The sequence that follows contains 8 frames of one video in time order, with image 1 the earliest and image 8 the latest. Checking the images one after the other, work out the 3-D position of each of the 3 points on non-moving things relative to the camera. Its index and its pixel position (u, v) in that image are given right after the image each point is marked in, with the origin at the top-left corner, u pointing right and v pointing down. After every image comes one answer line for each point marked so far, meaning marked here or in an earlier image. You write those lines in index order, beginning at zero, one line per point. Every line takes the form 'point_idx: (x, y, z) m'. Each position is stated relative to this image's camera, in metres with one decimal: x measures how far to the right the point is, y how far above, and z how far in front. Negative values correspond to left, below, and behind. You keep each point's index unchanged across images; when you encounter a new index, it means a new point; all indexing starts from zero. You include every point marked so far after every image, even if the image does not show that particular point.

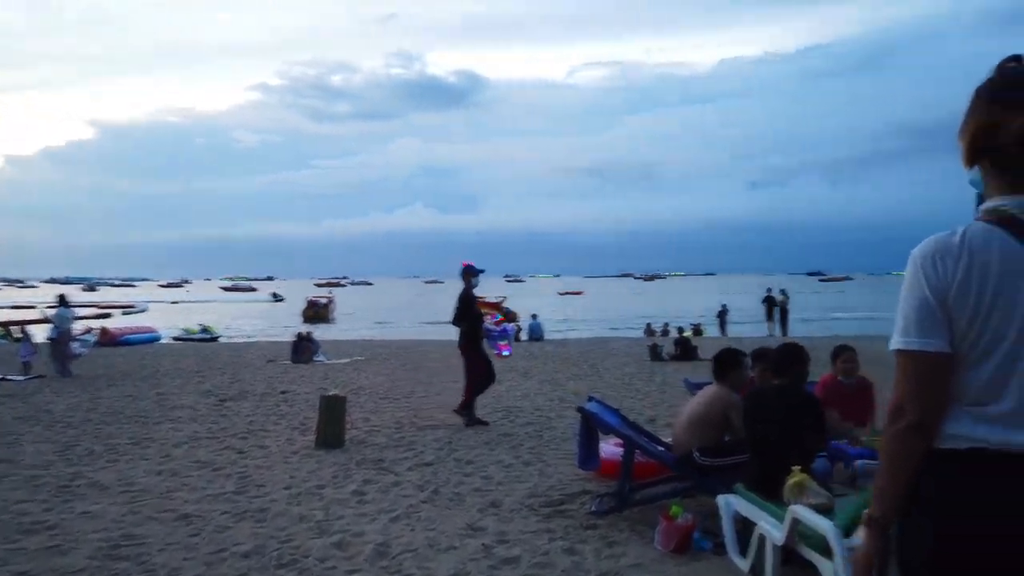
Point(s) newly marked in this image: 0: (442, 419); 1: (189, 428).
0: (-1.0, -1.8, +10.2) m
1: (-4.2, -1.8, +9.8) m
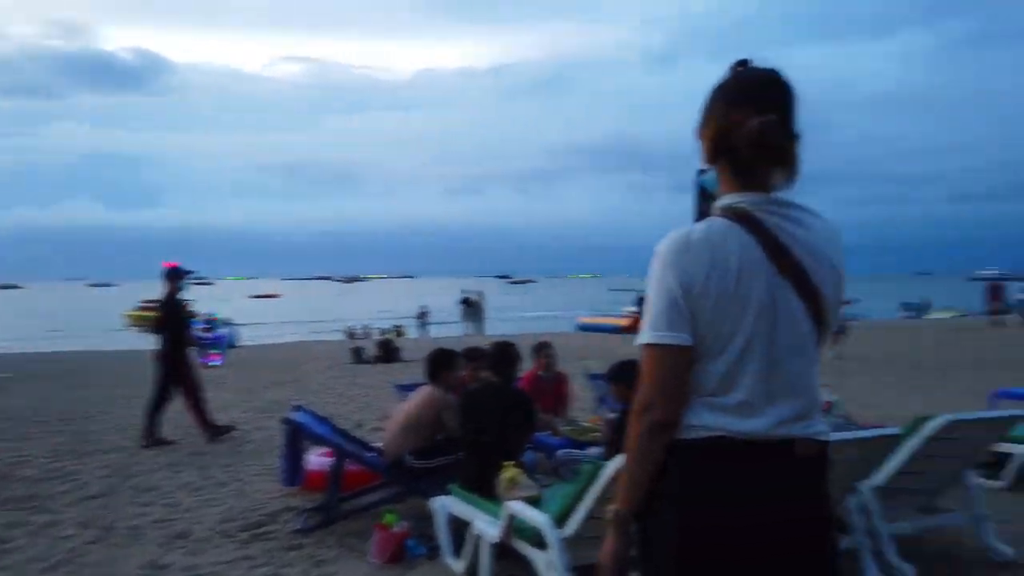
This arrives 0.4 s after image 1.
0: (-4.6, -1.8, +8.8) m
1: (-7.4, -1.8, +7.2) m
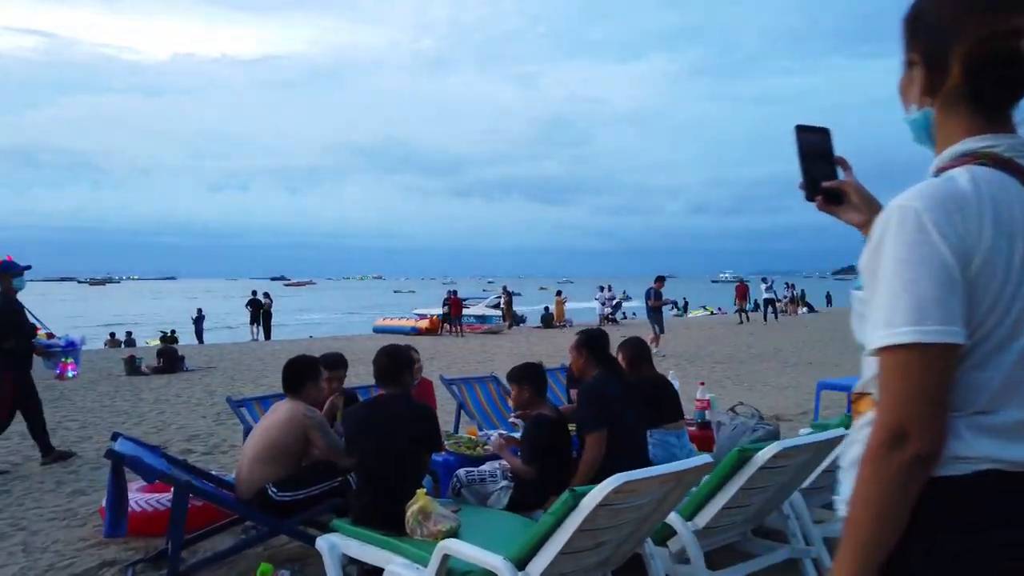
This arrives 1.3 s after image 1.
0: (-6.1, -1.8, +6.7) m
1: (-8.4, -1.8, +4.3) m
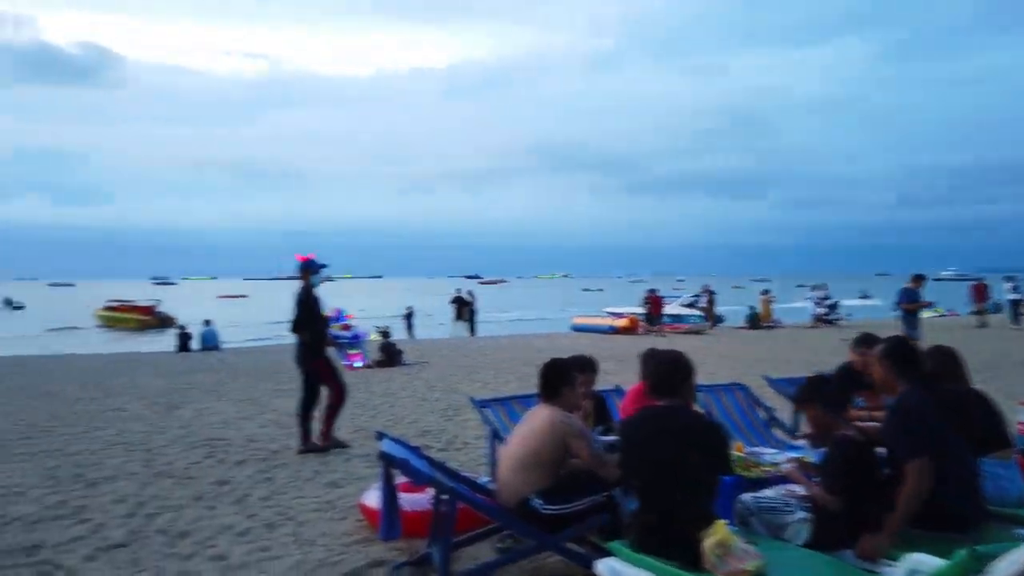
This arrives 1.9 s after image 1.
0: (-3.9, -1.8, +7.5) m
1: (-6.6, -1.8, +5.8) m
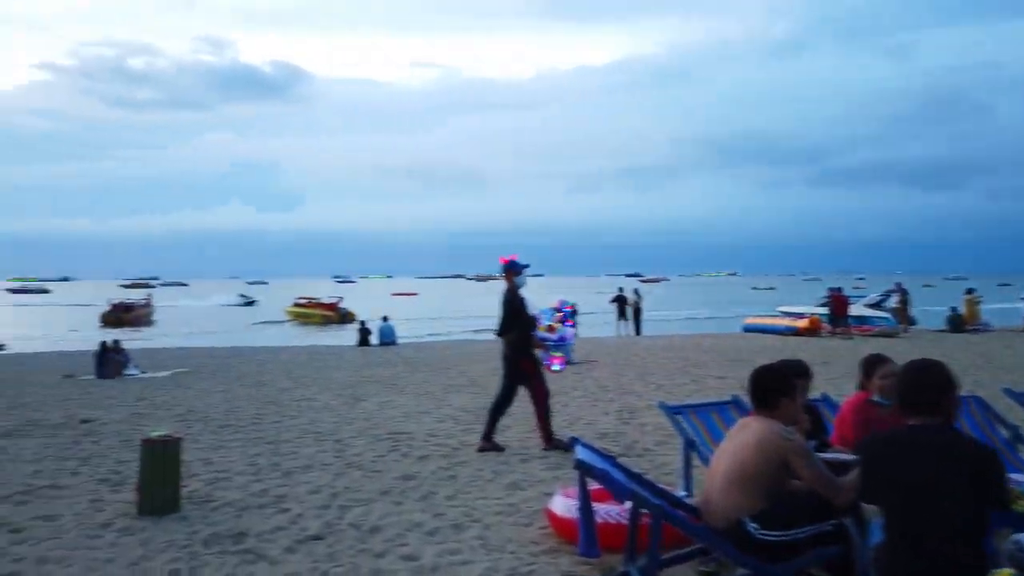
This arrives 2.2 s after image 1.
0: (-2.1, -1.7, +7.8) m
1: (-5.1, -1.7, +6.7) m
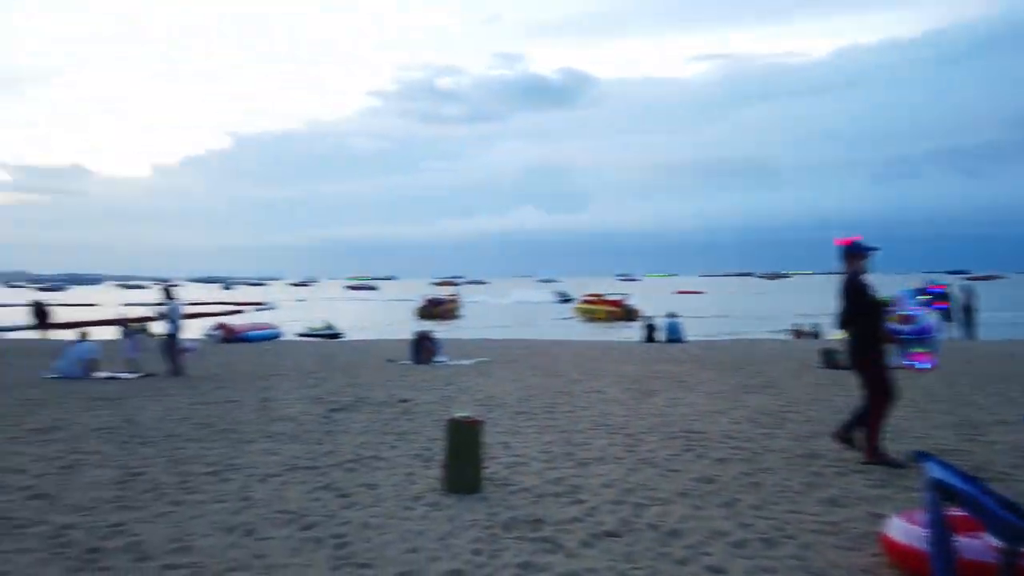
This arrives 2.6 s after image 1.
0: (+0.9, -1.6, +7.6) m
1: (-2.3, -1.6, +7.7) m
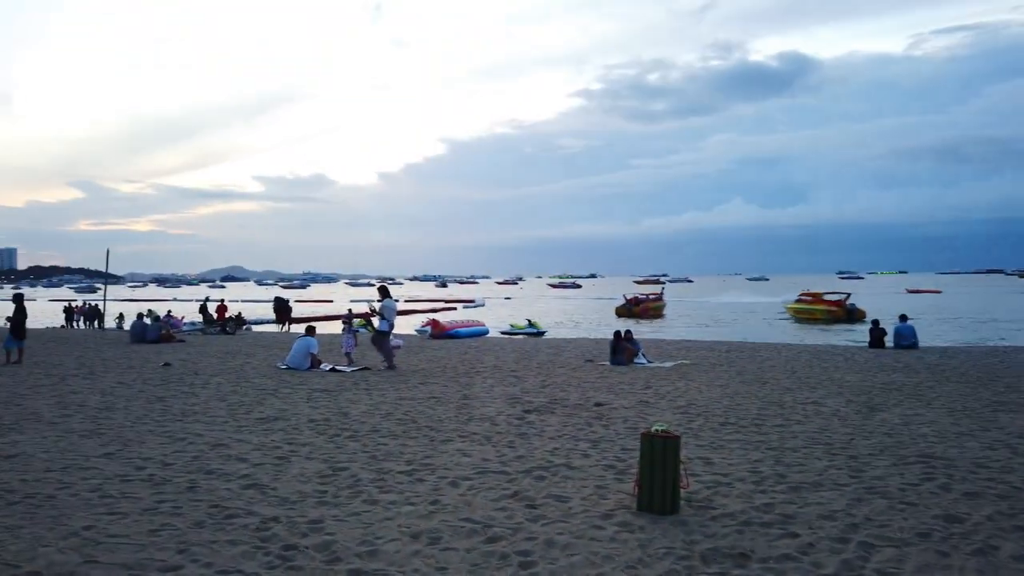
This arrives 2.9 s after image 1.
0: (+2.8, -1.6, +6.7) m
1: (-0.3, -1.6, +7.7) m
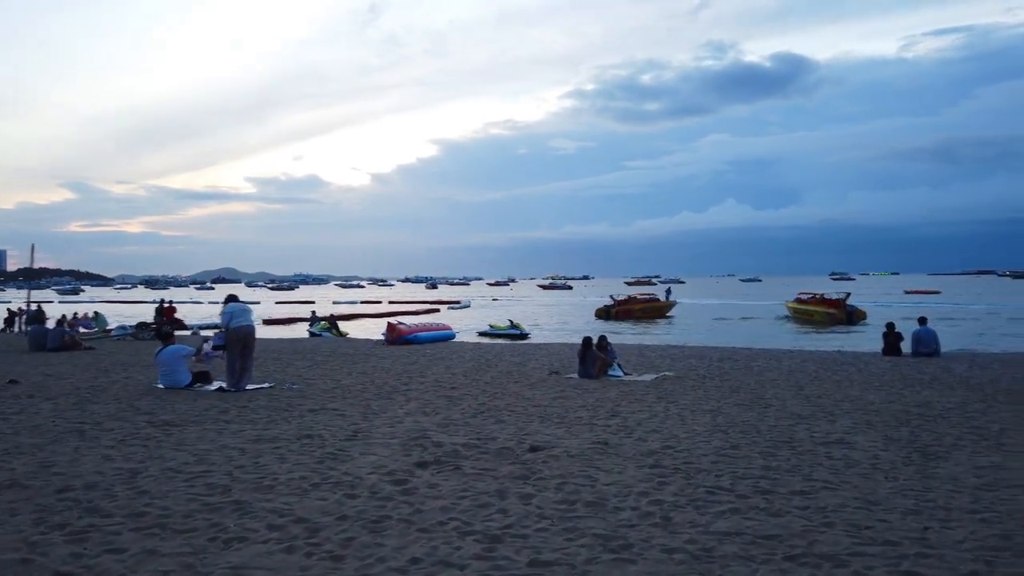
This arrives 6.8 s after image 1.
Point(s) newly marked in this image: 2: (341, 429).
0: (+1.8, -1.6, +3.4) m
1: (-1.3, -1.6, +4.3) m
2: (-2.0, -1.7, +9.0) m
